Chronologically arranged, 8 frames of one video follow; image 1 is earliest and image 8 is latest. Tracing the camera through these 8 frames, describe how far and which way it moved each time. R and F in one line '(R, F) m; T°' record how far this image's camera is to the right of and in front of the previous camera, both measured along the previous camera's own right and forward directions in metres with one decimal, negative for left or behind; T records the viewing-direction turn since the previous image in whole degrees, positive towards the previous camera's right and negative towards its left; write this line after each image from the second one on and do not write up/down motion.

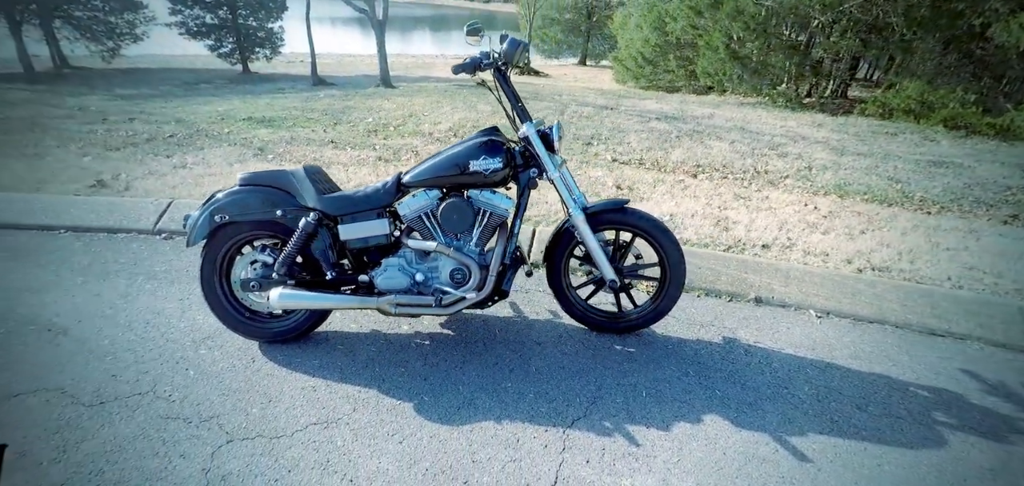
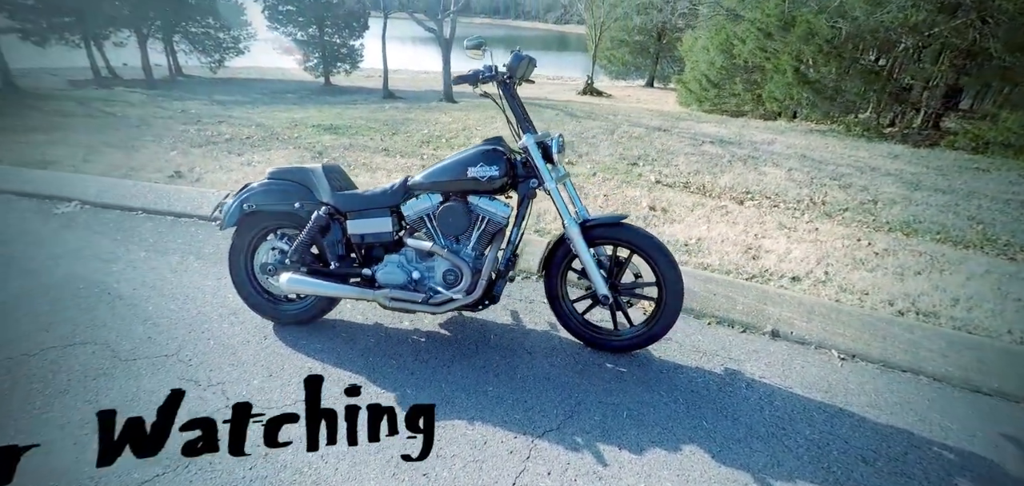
(+0.4, -0.1) m; -8°
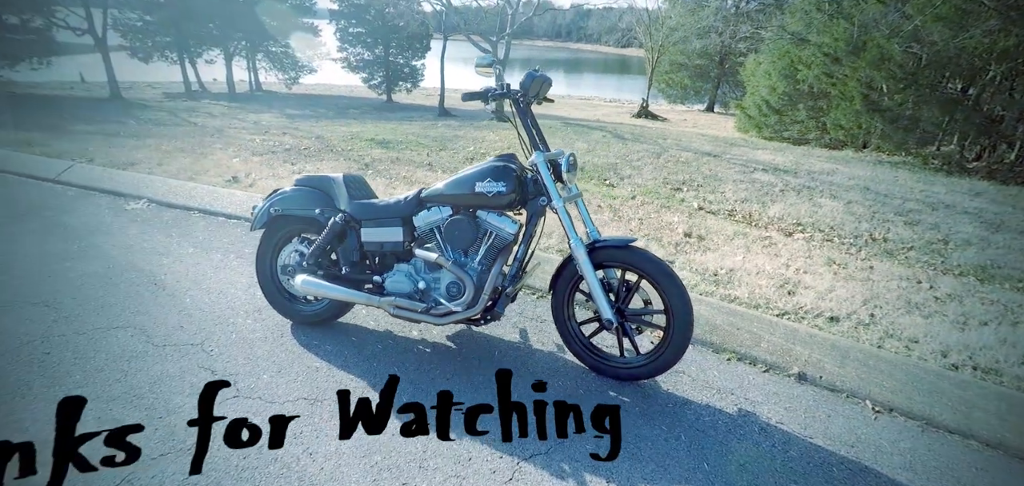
(+0.3, 0.0) m; -7°
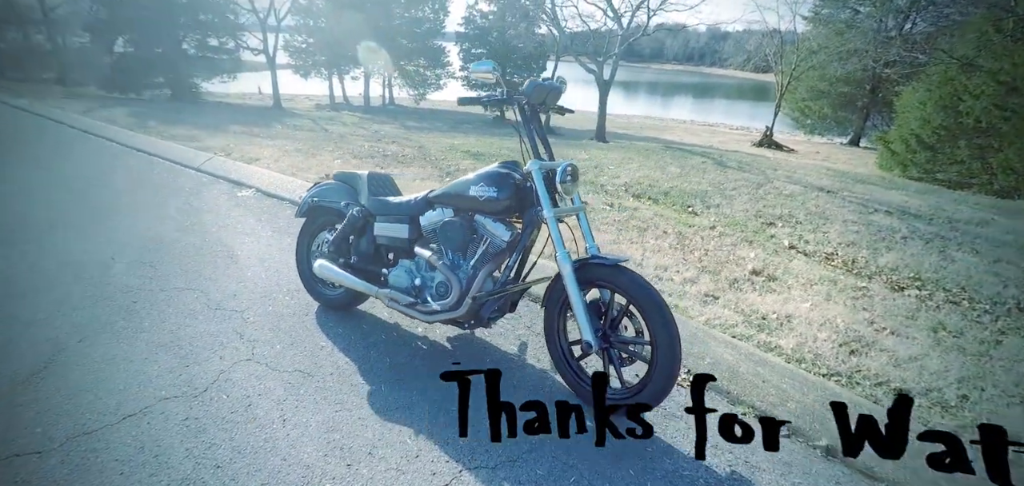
(+0.8, +0.1) m; -15°
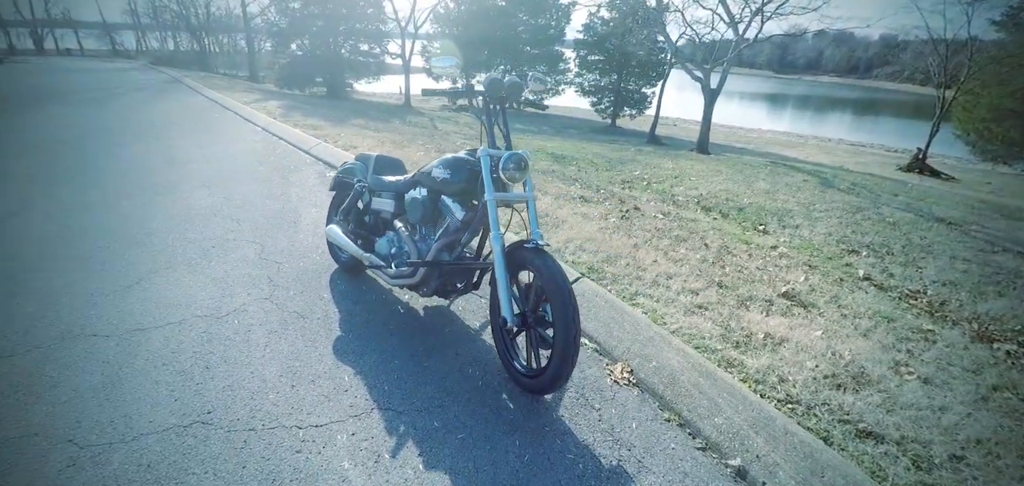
(+1.1, 0.0) m; -16°
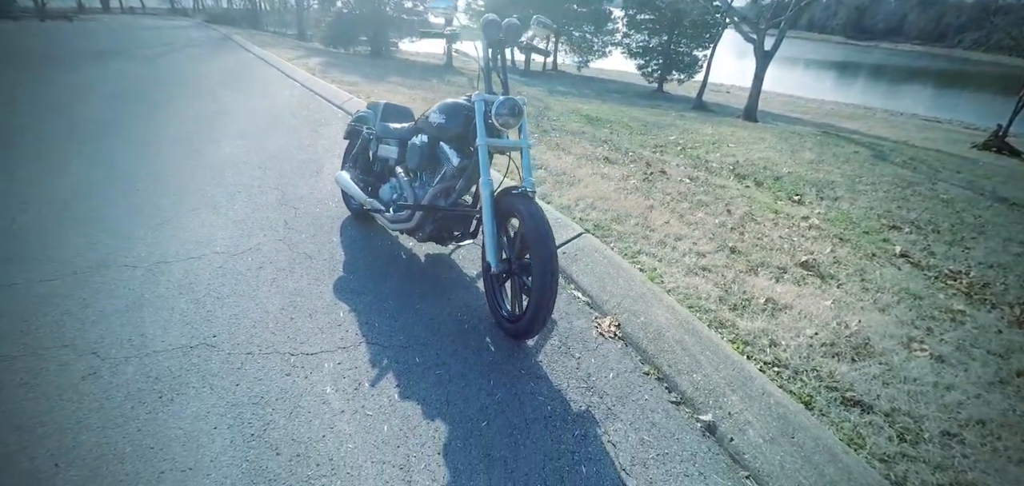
(+0.3, 0.0) m; -5°
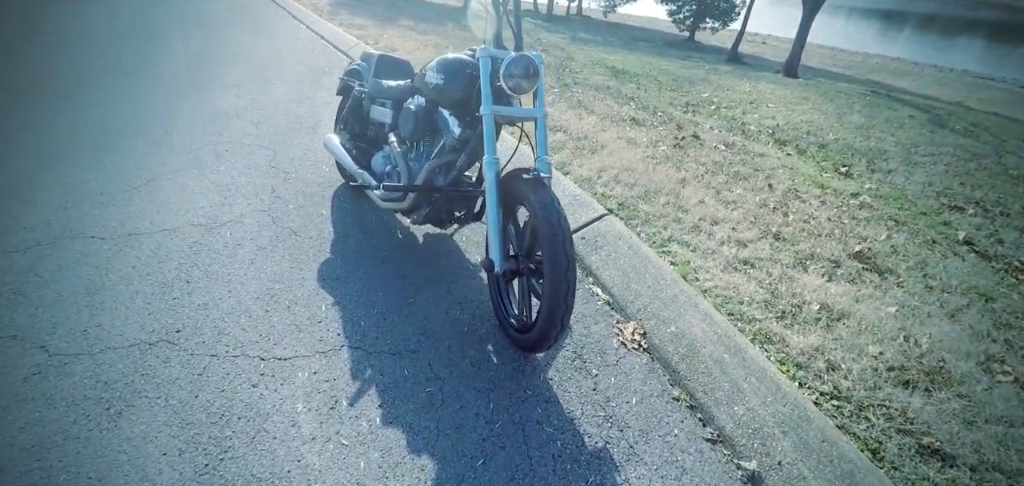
(0.0, +0.5) m; -1°
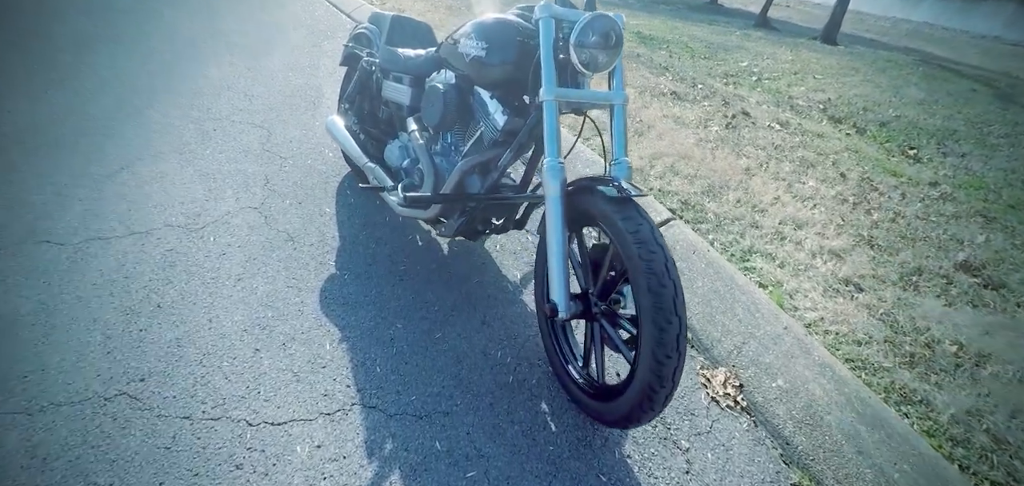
(-0.2, +0.6) m; 0°
